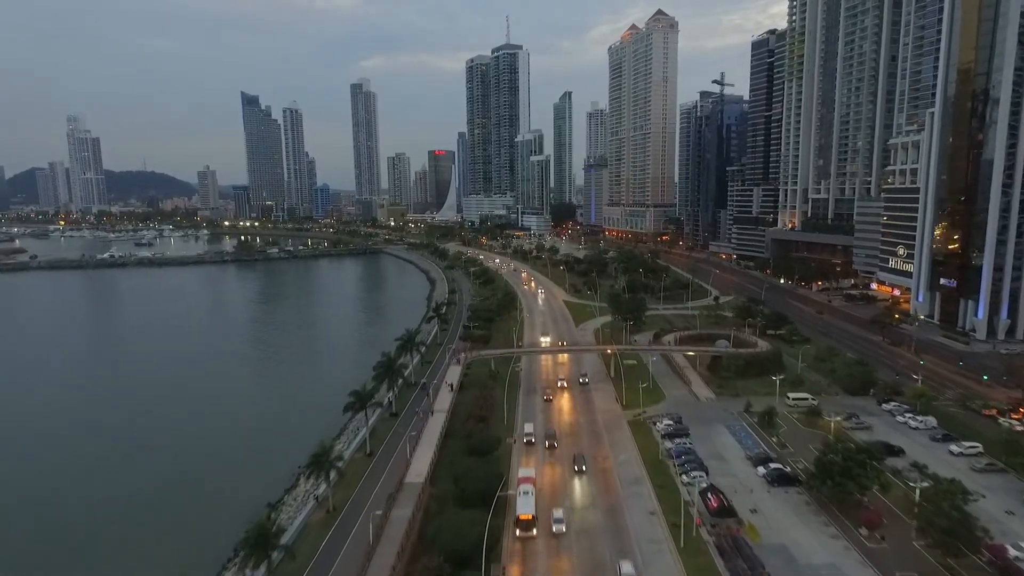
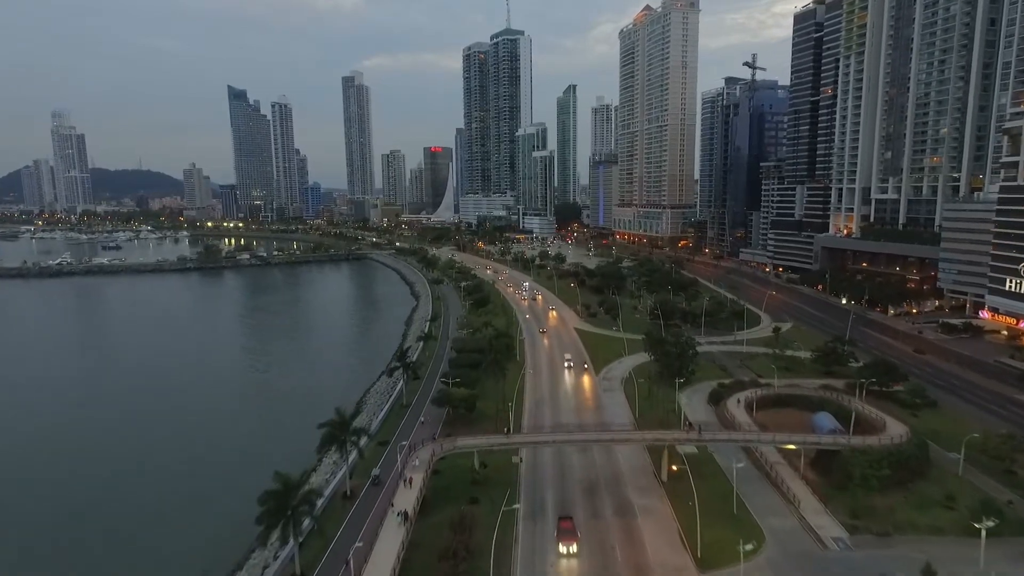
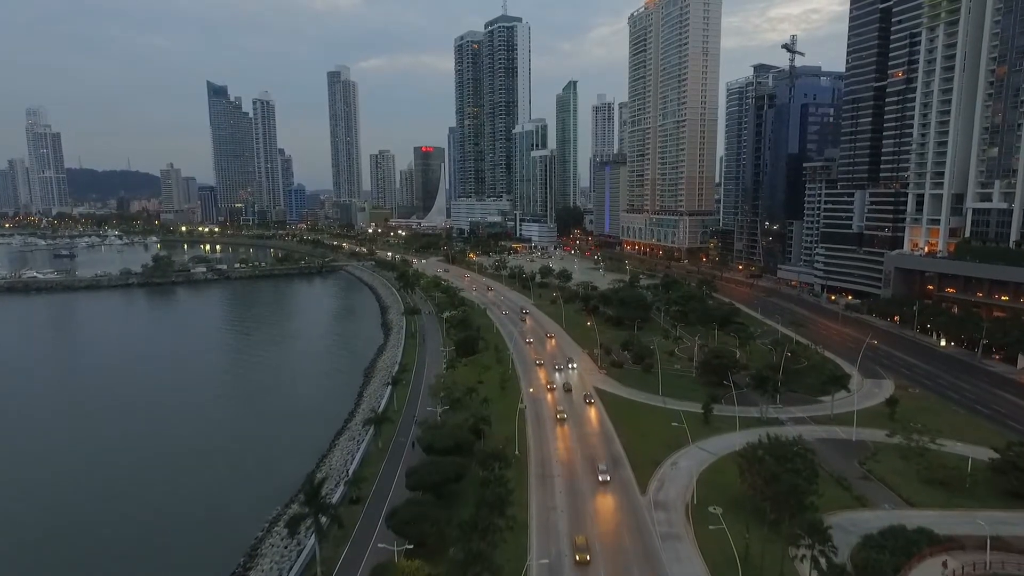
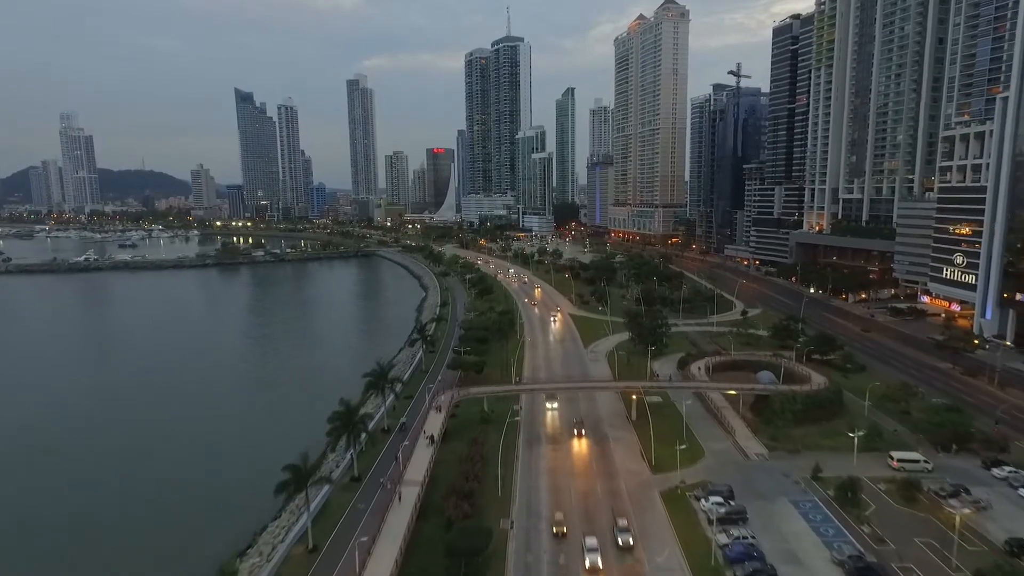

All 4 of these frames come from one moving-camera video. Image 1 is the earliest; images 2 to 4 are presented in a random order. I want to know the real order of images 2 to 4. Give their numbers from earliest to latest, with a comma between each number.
4, 2, 3
